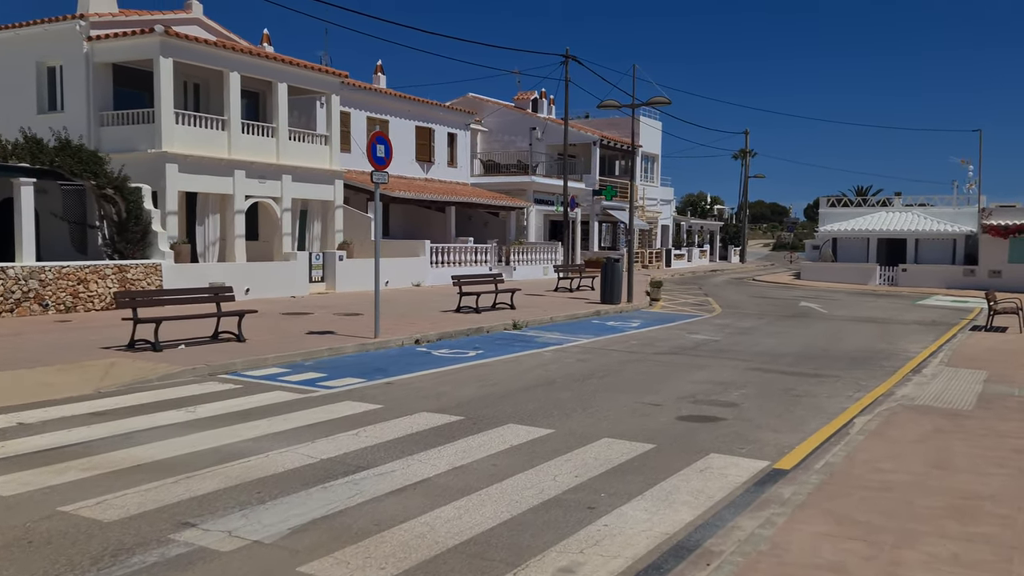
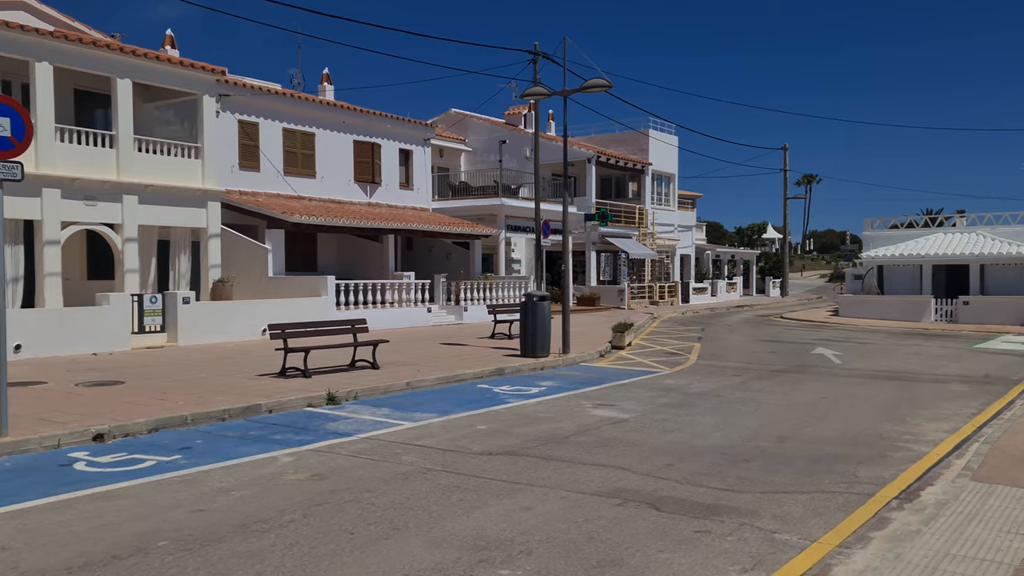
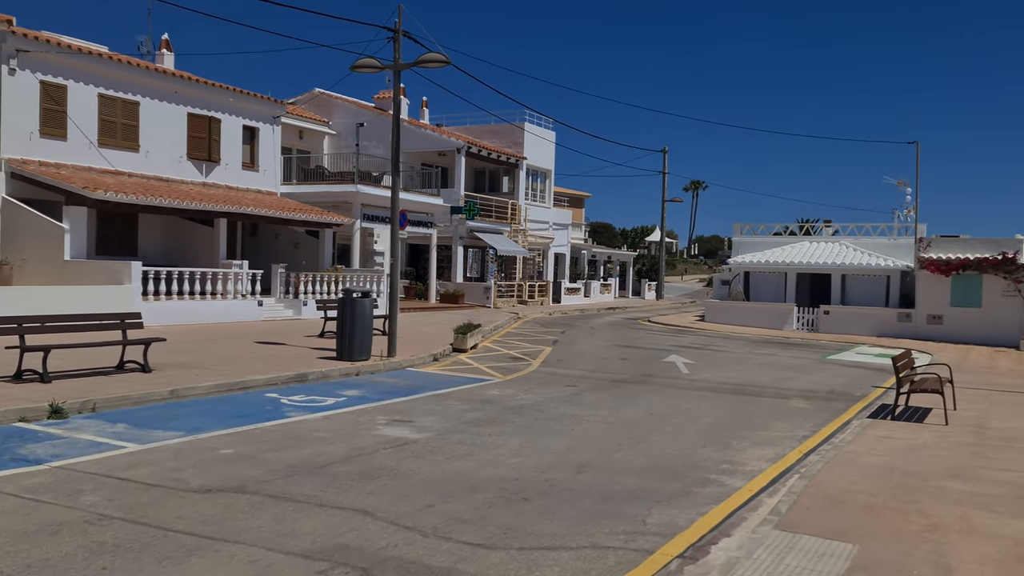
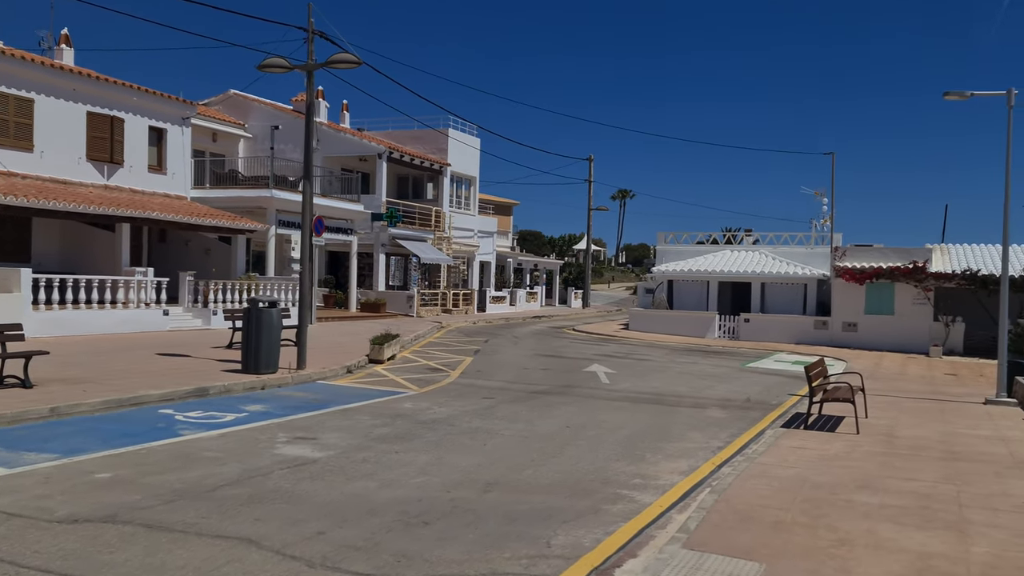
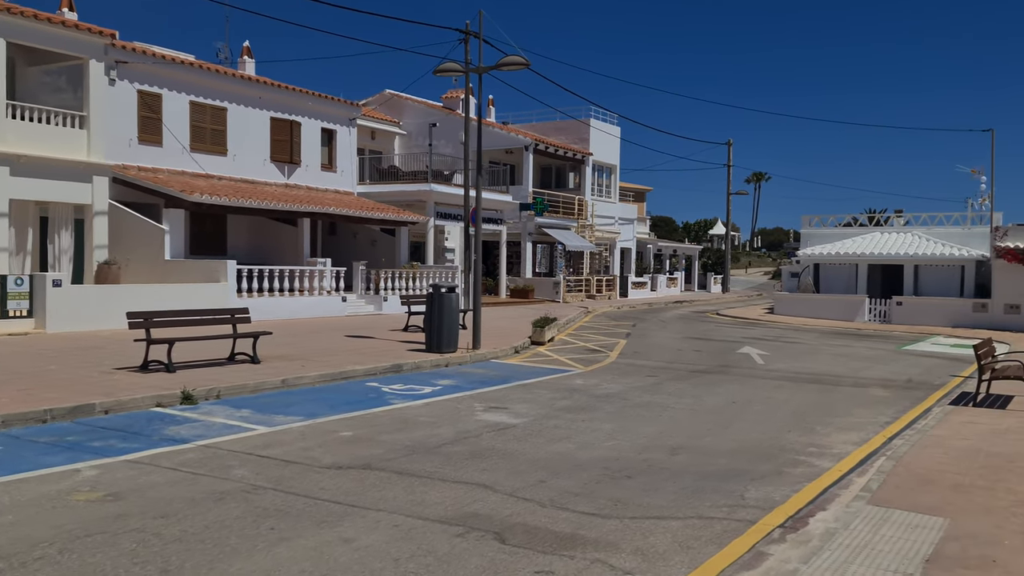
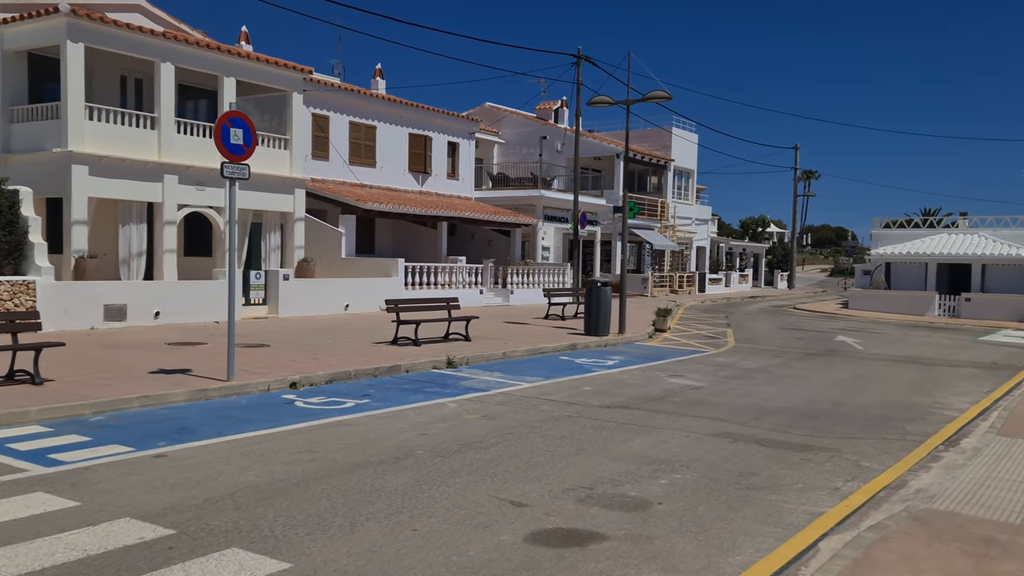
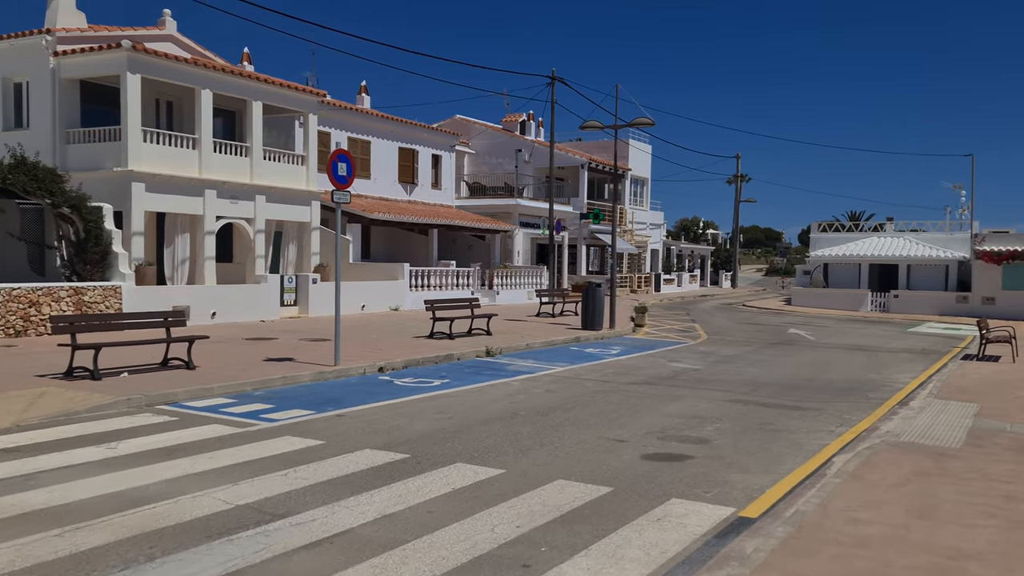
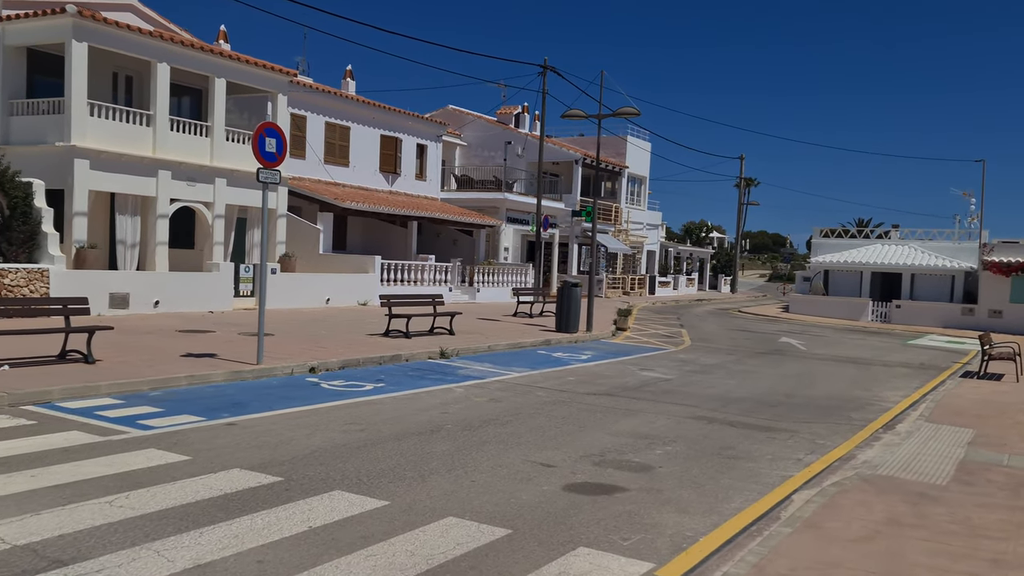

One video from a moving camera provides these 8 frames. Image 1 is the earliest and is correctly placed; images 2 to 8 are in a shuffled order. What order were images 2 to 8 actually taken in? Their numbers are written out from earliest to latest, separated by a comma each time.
7, 8, 6, 2, 5, 3, 4
